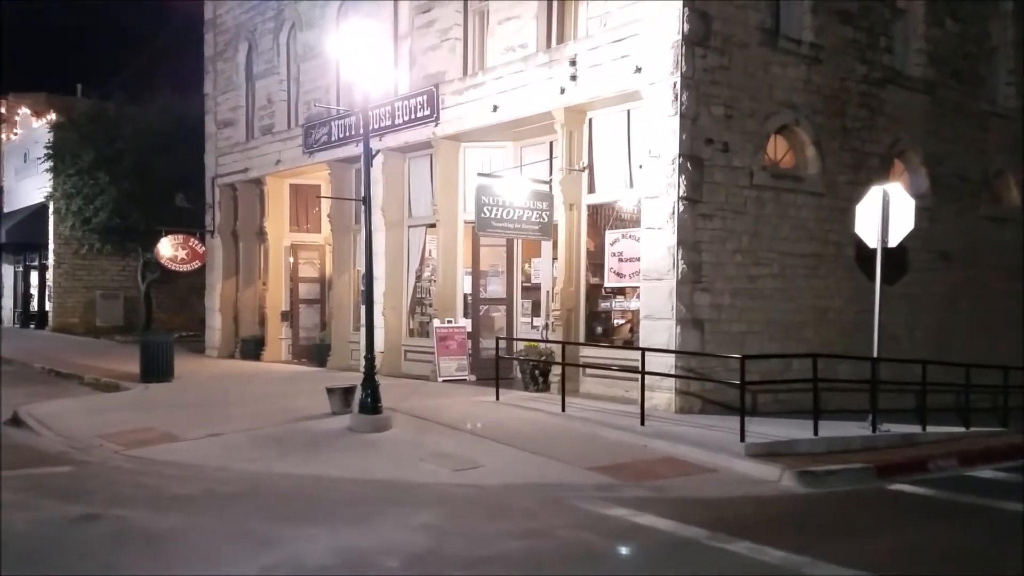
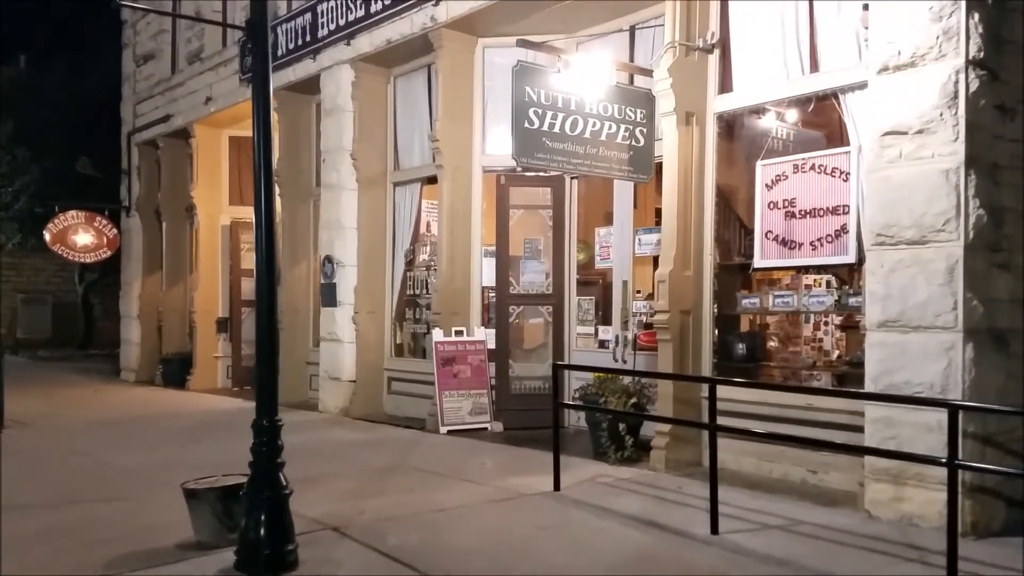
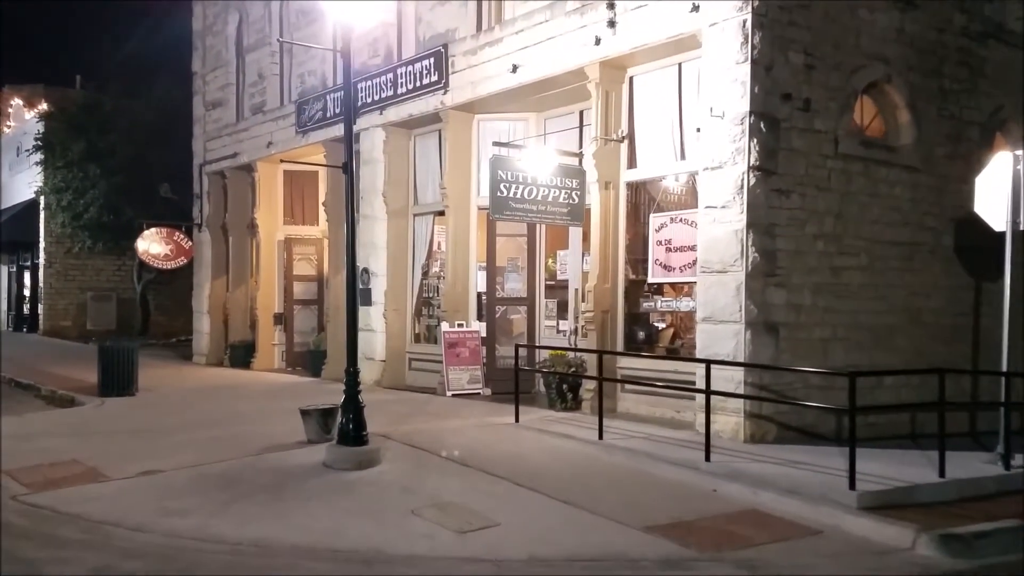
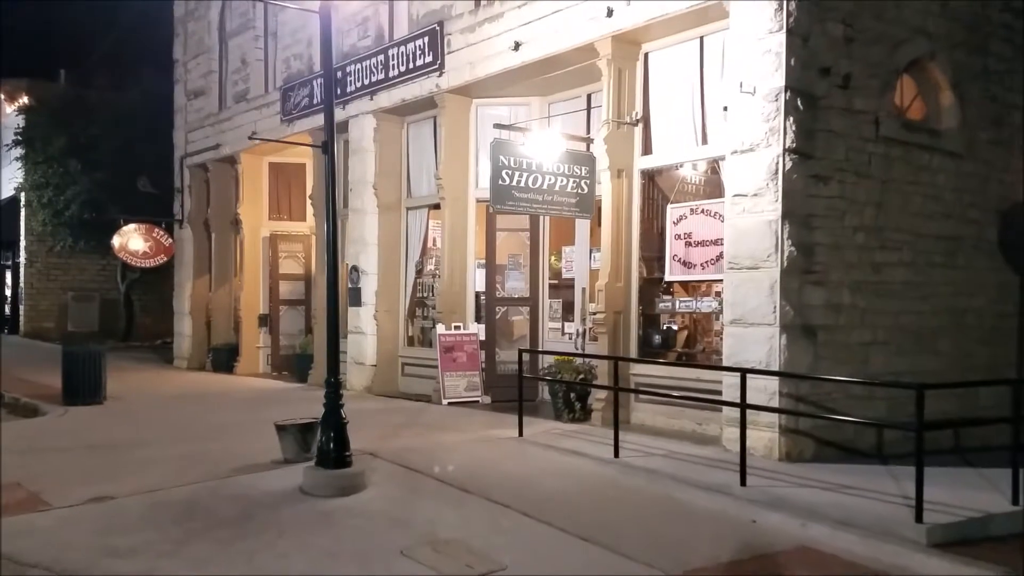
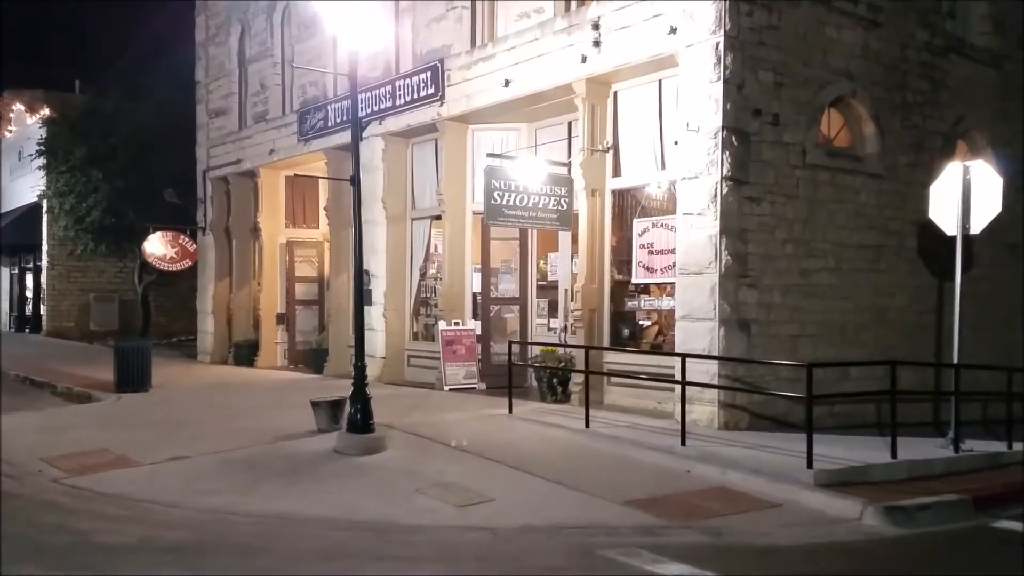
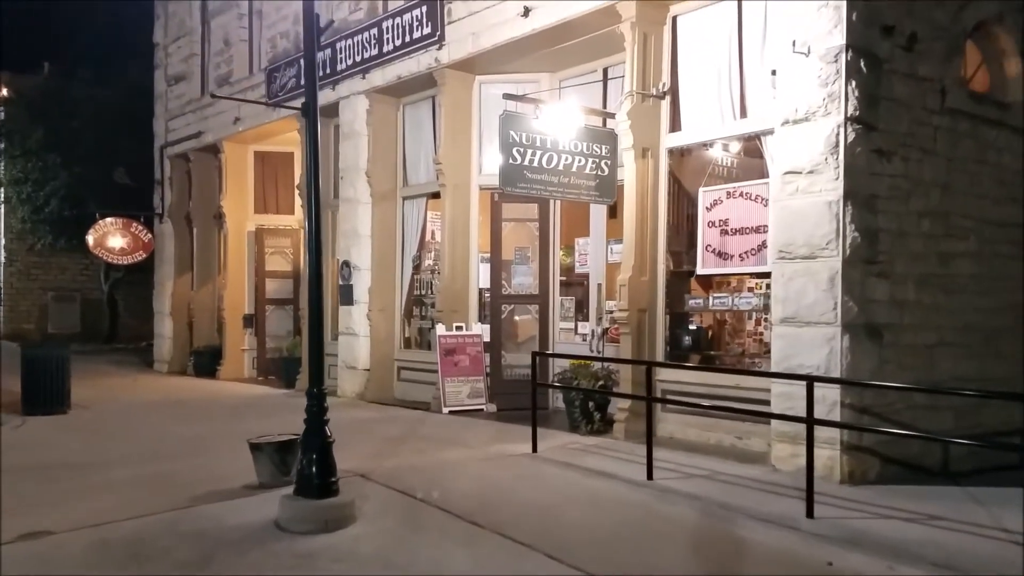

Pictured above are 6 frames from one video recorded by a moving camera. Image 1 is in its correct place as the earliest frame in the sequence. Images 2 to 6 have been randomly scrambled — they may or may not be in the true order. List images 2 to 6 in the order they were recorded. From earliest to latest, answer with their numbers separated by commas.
5, 3, 4, 6, 2
